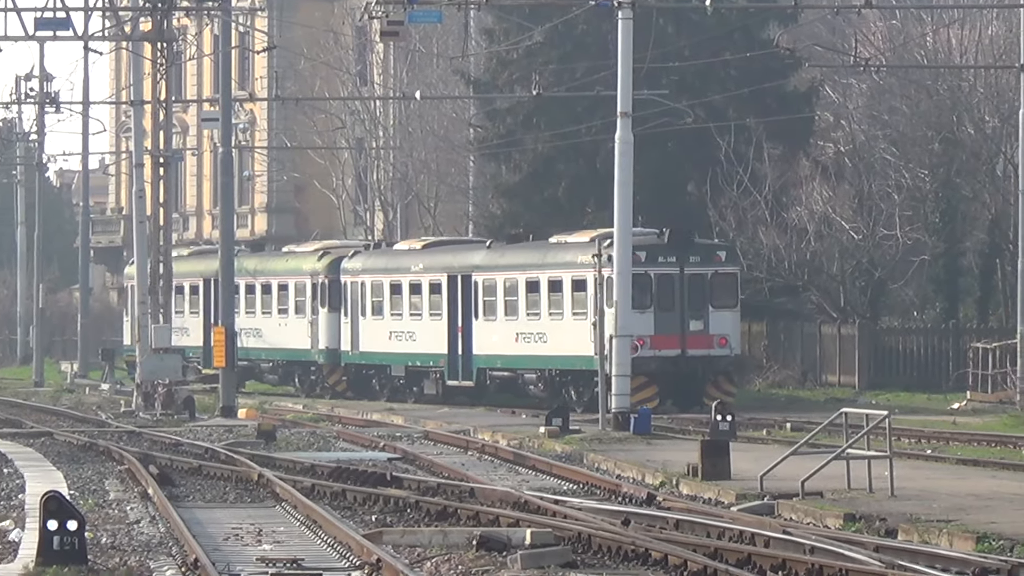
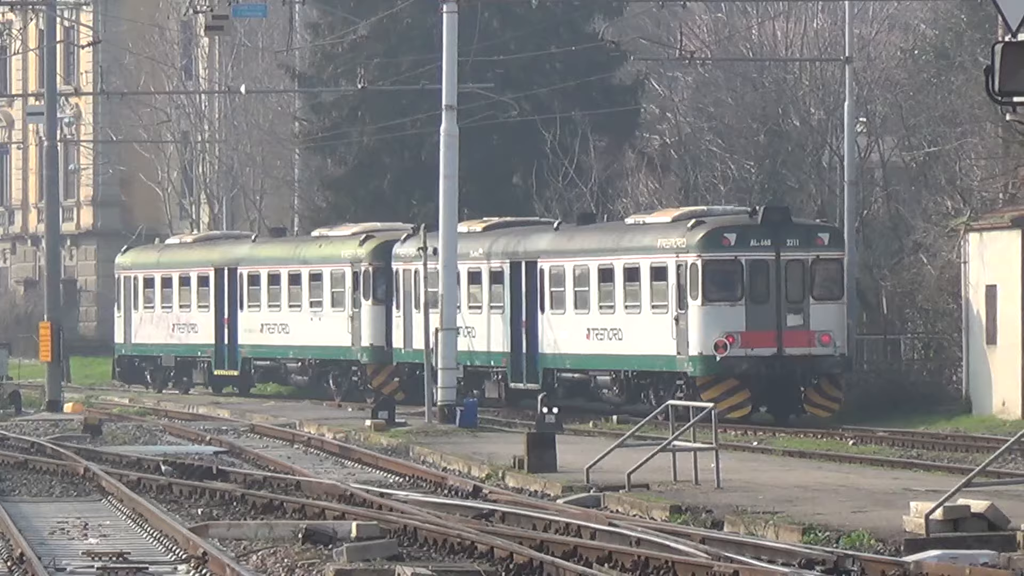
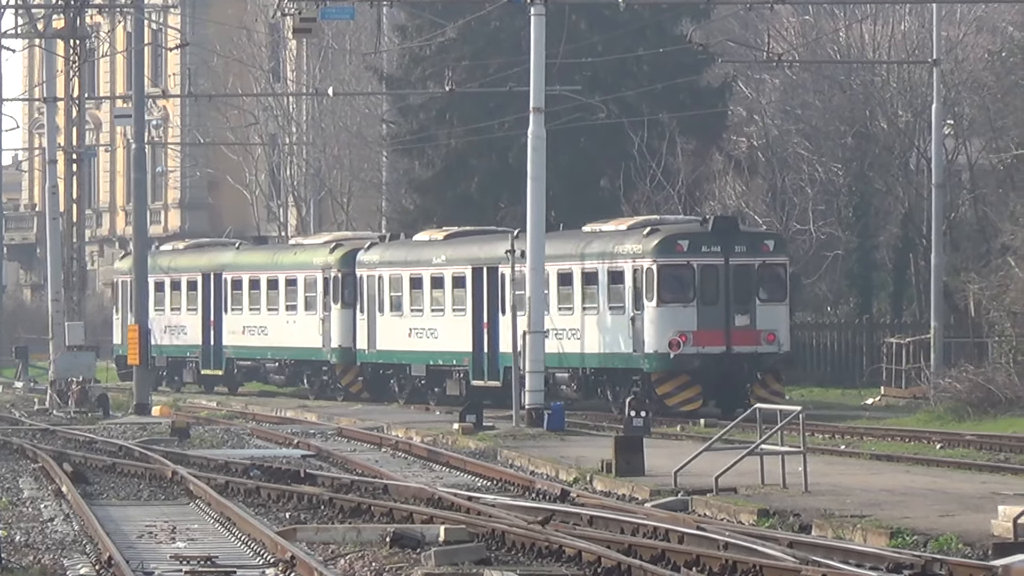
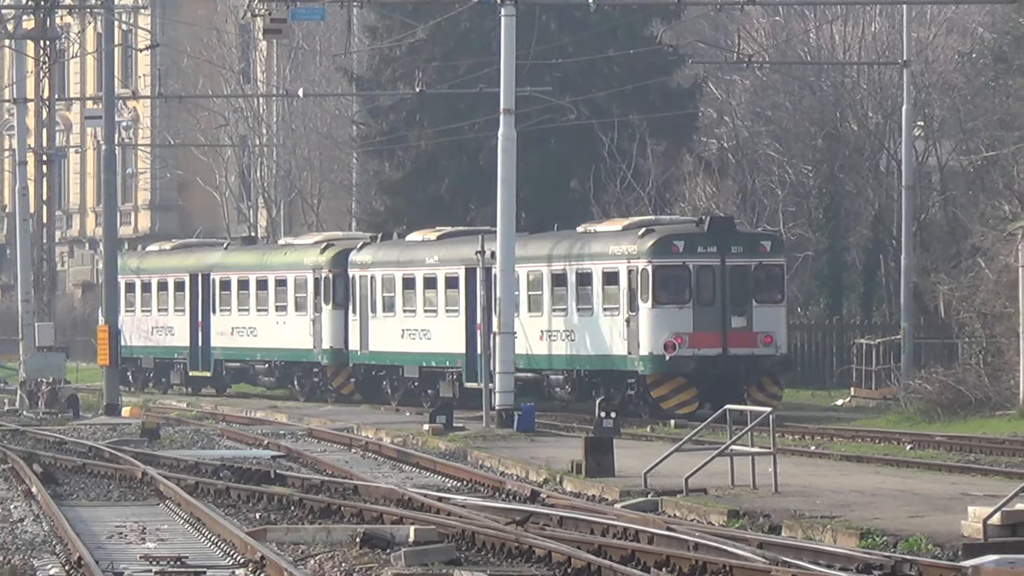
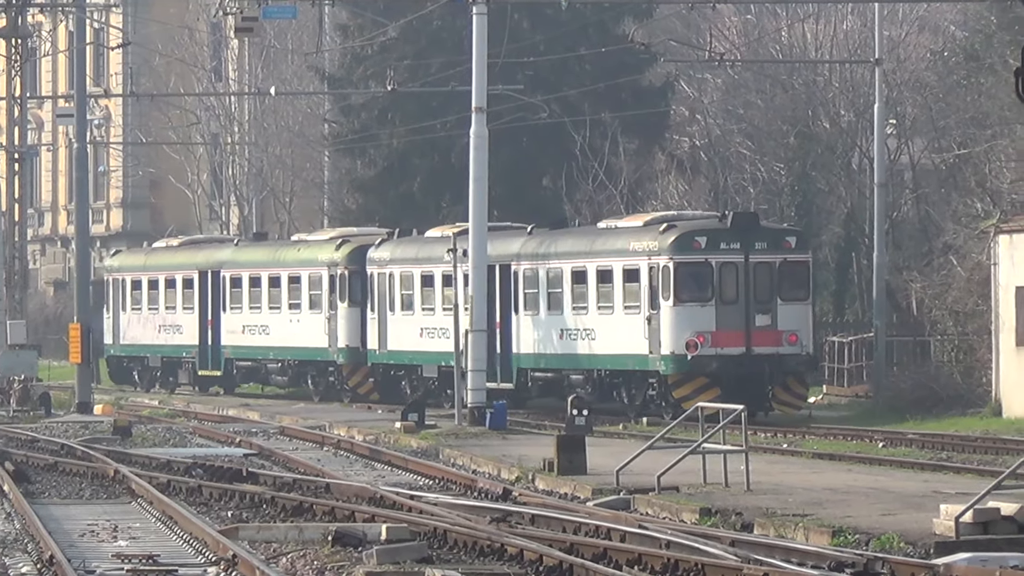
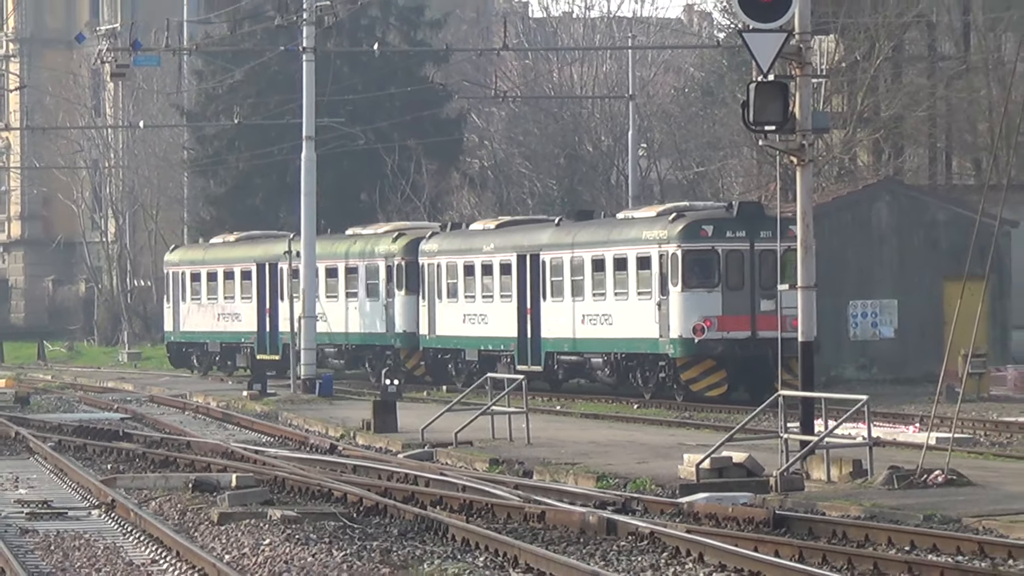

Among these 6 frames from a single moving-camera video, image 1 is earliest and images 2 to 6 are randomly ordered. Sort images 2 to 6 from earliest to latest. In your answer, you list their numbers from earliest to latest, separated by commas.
3, 4, 5, 2, 6
